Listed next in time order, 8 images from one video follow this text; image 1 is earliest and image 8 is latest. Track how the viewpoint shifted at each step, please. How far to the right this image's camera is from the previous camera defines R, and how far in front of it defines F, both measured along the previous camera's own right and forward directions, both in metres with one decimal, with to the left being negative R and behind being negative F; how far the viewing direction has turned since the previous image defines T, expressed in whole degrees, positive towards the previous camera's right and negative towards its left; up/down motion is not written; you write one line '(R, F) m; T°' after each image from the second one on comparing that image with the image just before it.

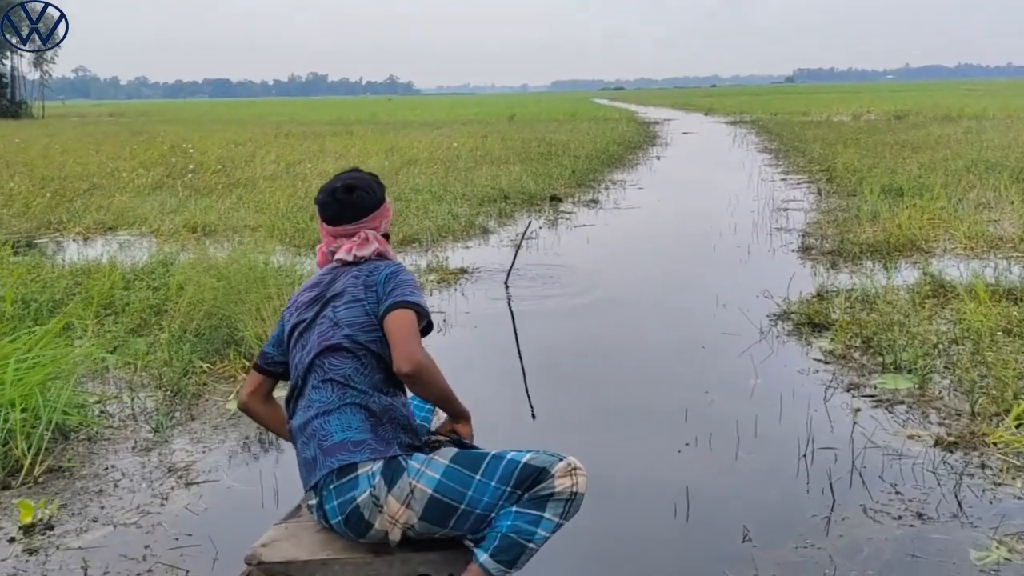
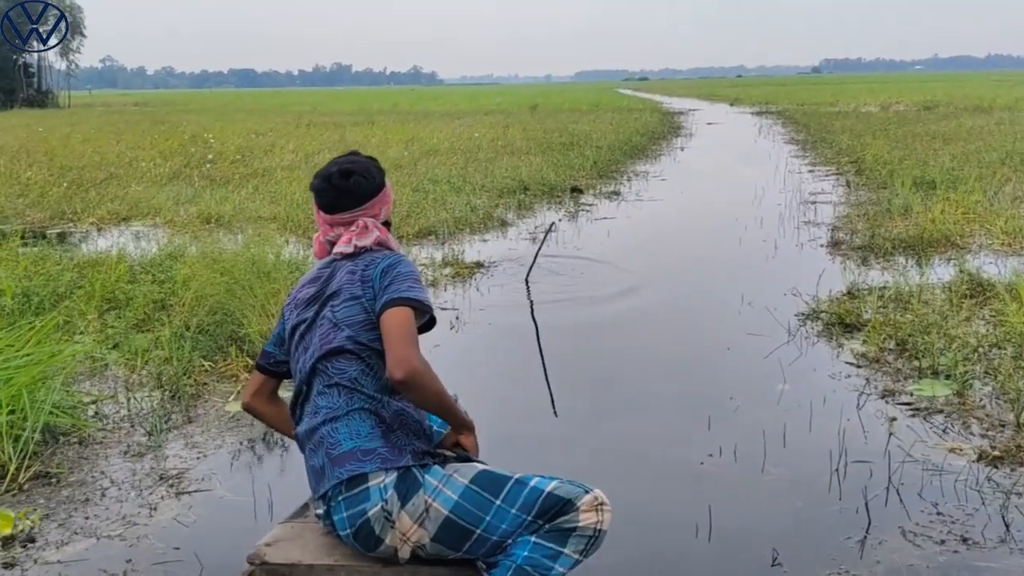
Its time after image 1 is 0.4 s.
(0.0, +0.2) m; -1°
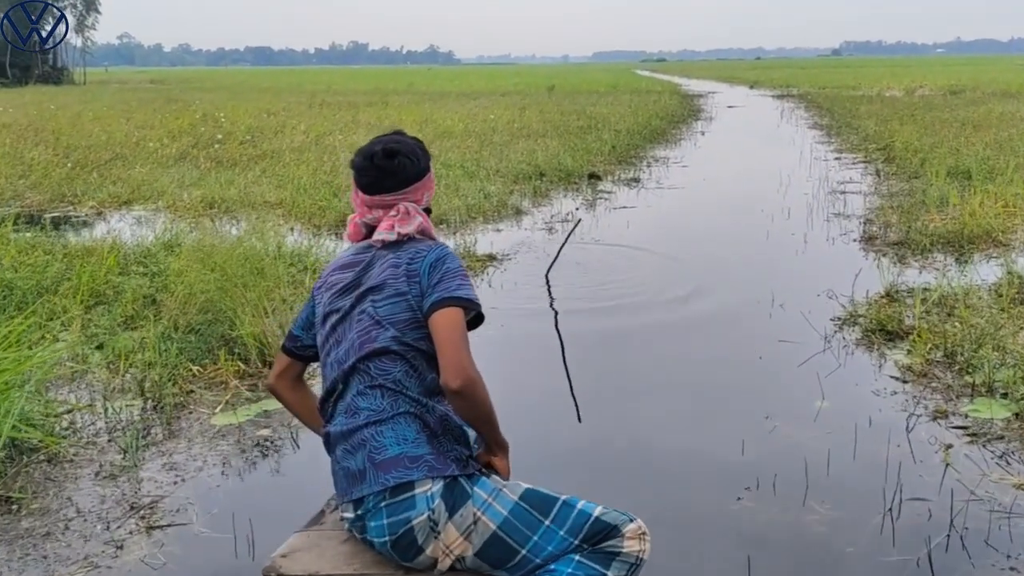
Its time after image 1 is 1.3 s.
(0.0, +0.4) m; -1°
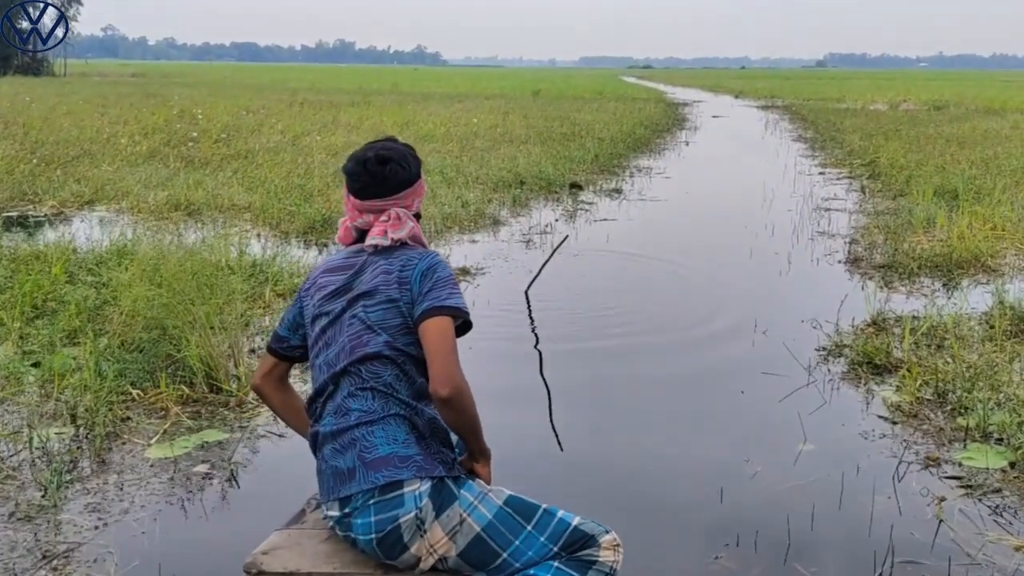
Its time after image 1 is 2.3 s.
(+0.1, +0.3) m; +1°
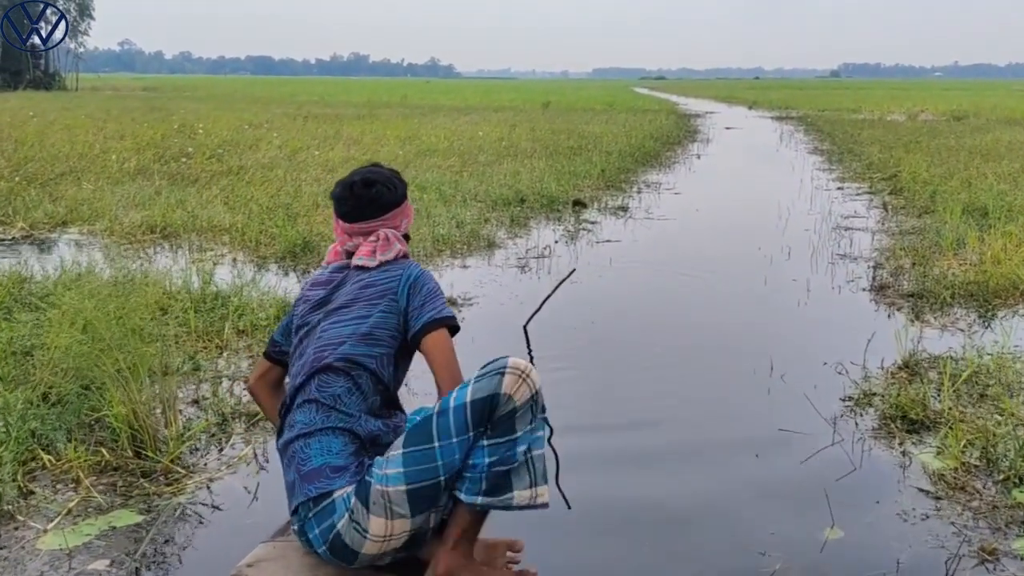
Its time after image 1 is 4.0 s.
(+0.2, +0.6) m; -1°
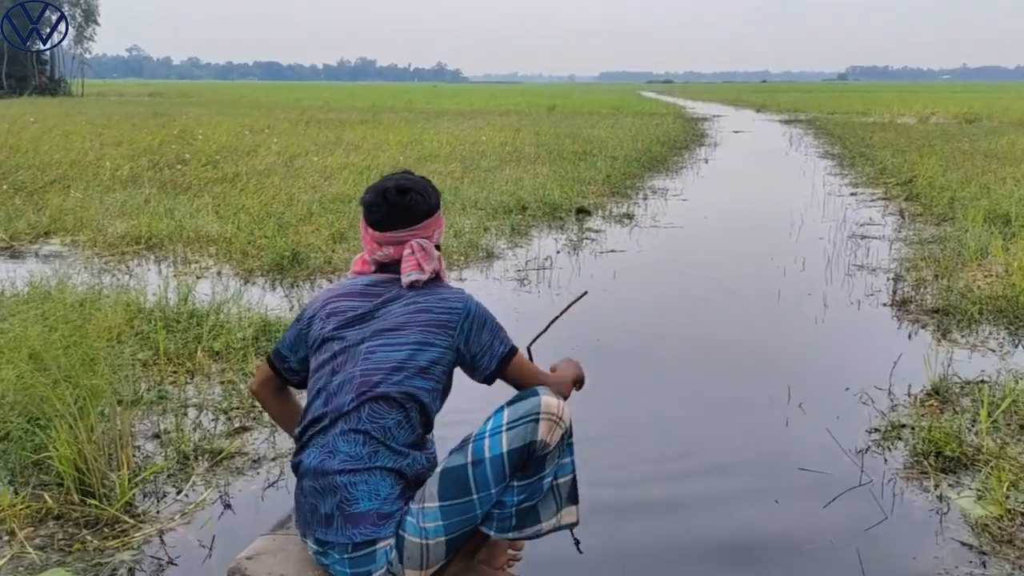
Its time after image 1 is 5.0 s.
(+0.1, +0.4) m; 0°
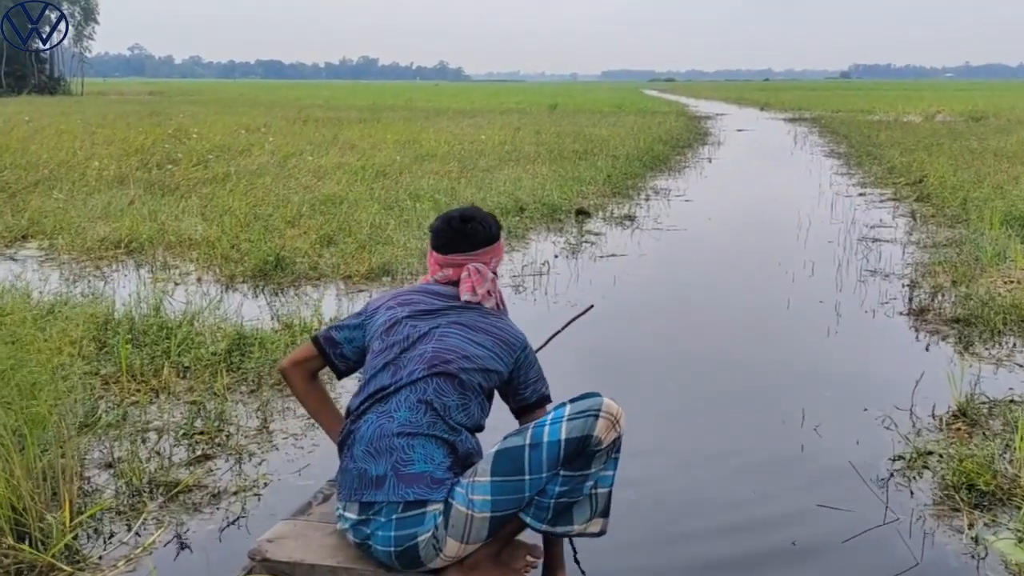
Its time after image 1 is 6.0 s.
(+0.1, +0.4) m; 0°
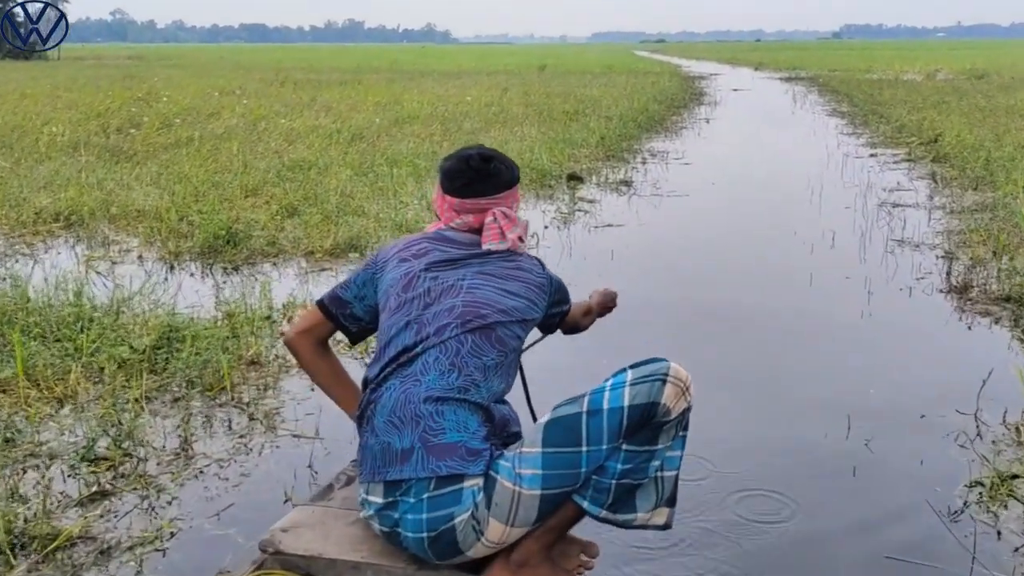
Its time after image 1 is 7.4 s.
(0.0, +0.8) m; +1°
